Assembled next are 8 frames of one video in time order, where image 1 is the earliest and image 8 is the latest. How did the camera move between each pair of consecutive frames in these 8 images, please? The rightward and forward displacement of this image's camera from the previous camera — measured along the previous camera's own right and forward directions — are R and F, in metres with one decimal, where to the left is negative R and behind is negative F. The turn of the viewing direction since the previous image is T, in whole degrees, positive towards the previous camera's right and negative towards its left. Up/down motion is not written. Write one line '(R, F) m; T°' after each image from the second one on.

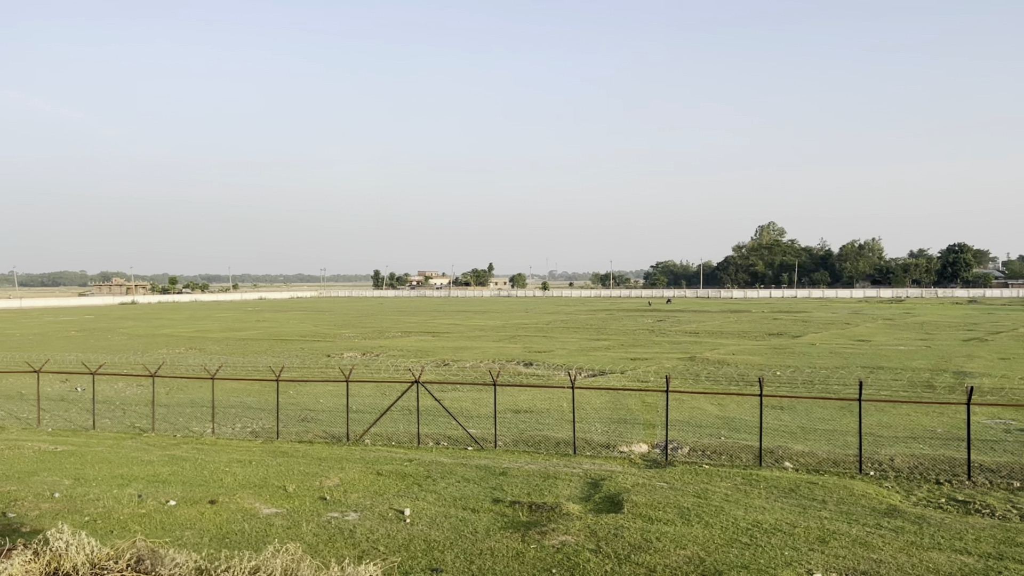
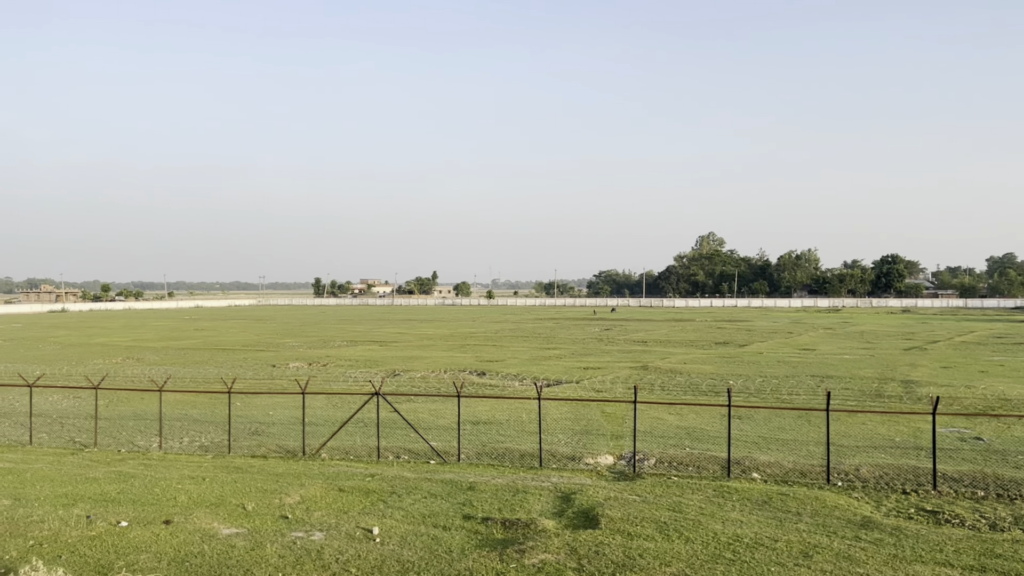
(-0.5, +0.4) m; +4°
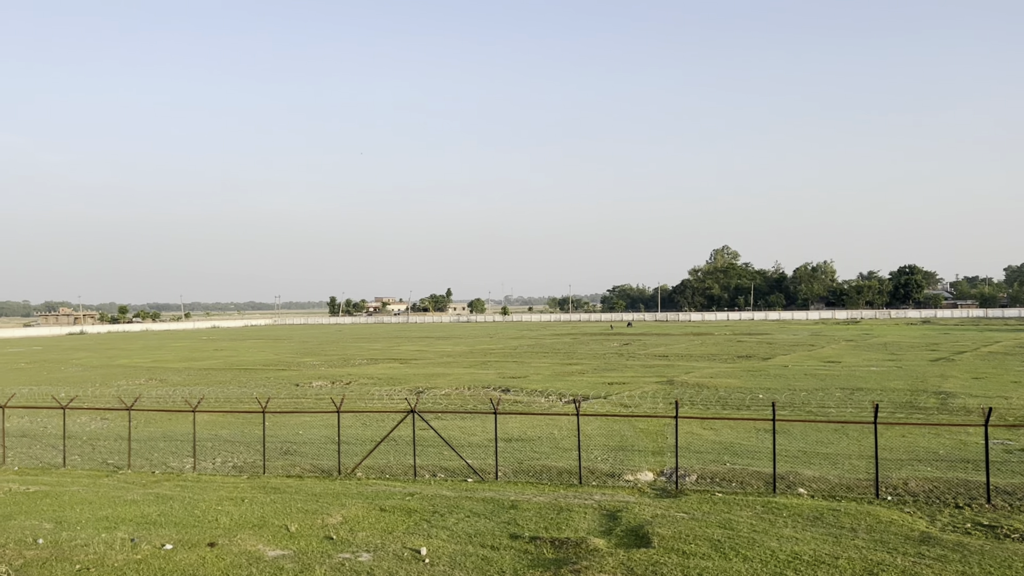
(-0.6, +0.2) m; -1°
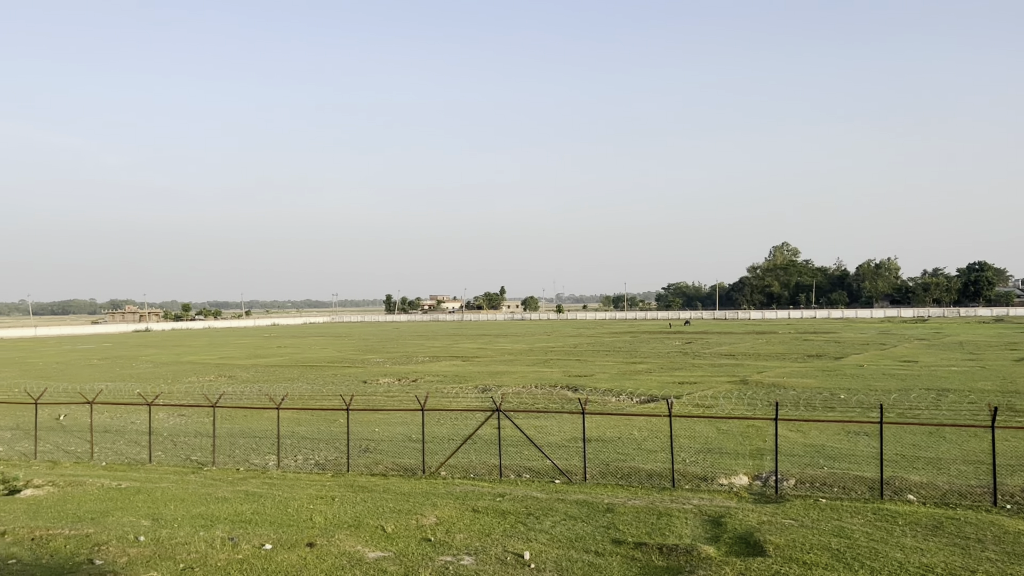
(-0.9, +0.4) m; -4°
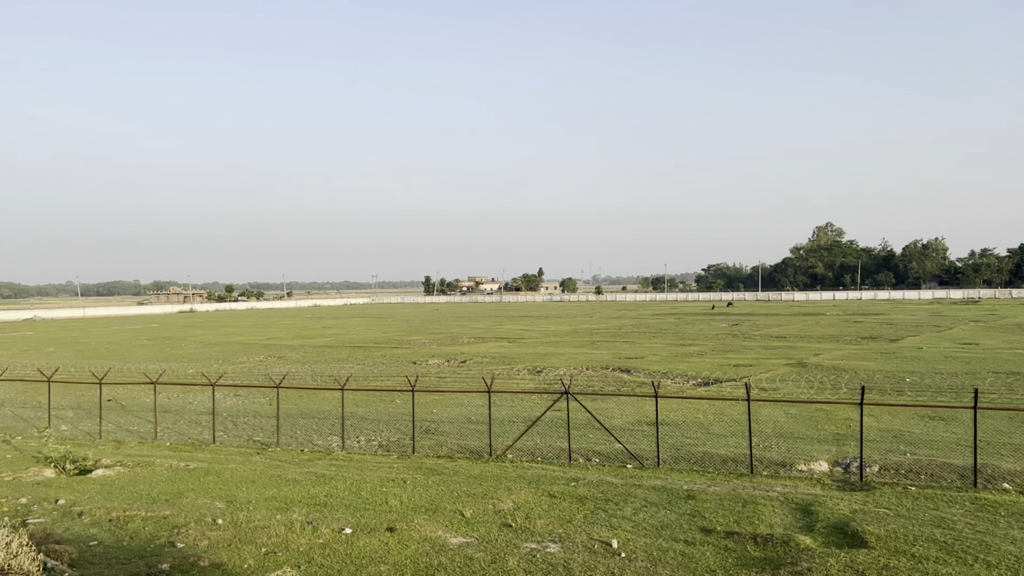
(-0.8, +0.4) m; -3°
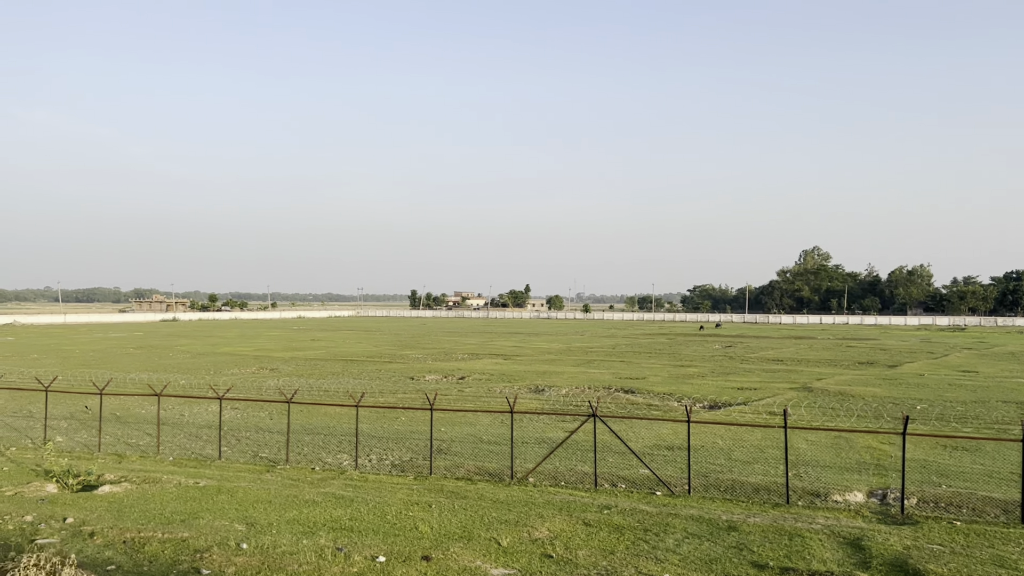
(-1.0, +0.6) m; +1°
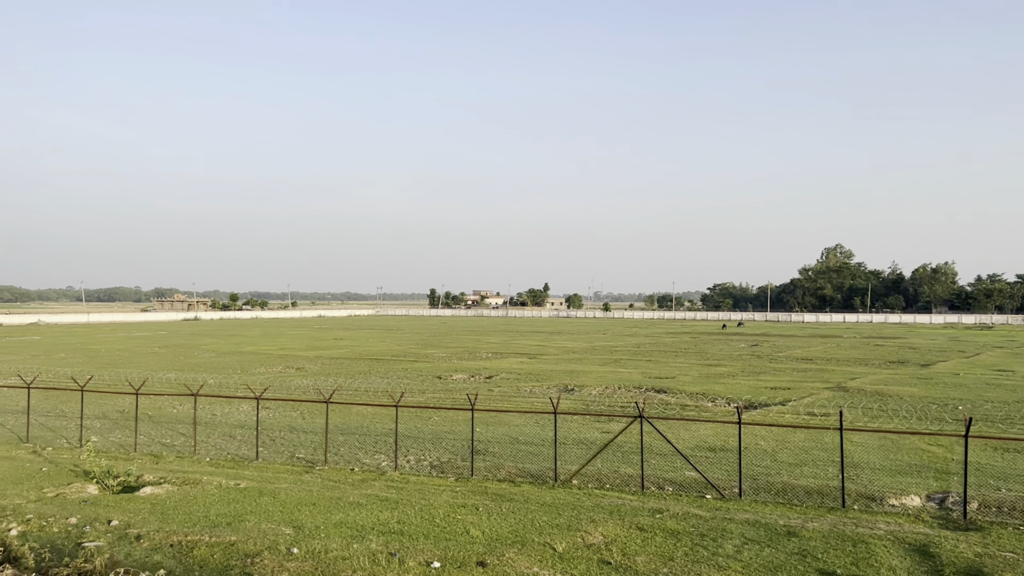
(-0.6, +0.3) m; -1°
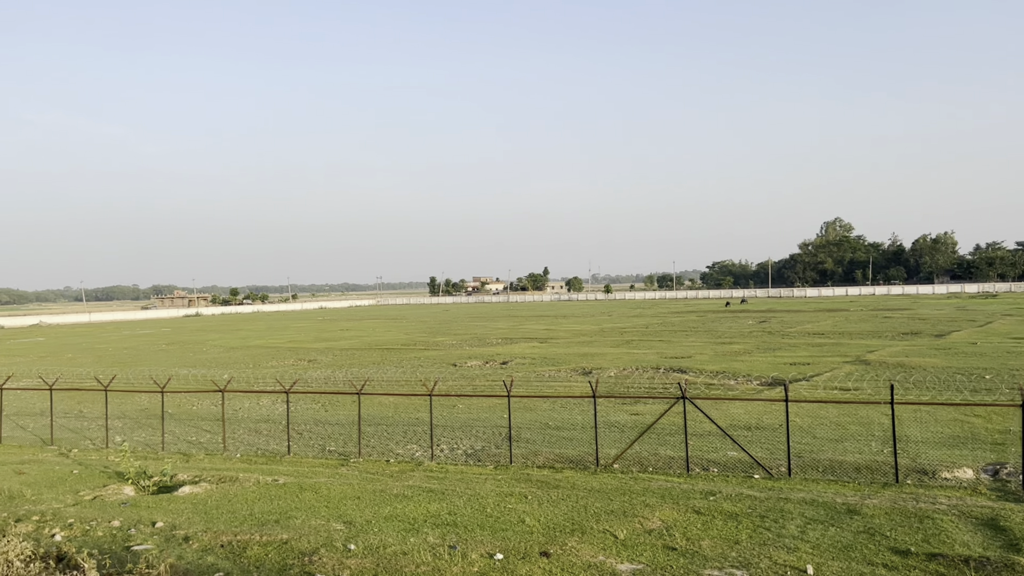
(-0.9, +0.4) m; 0°
